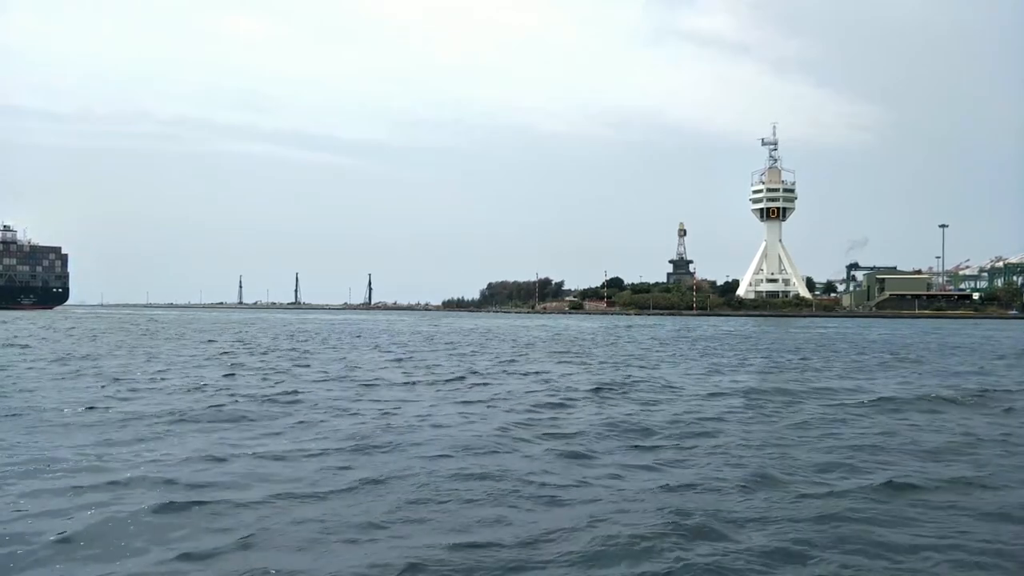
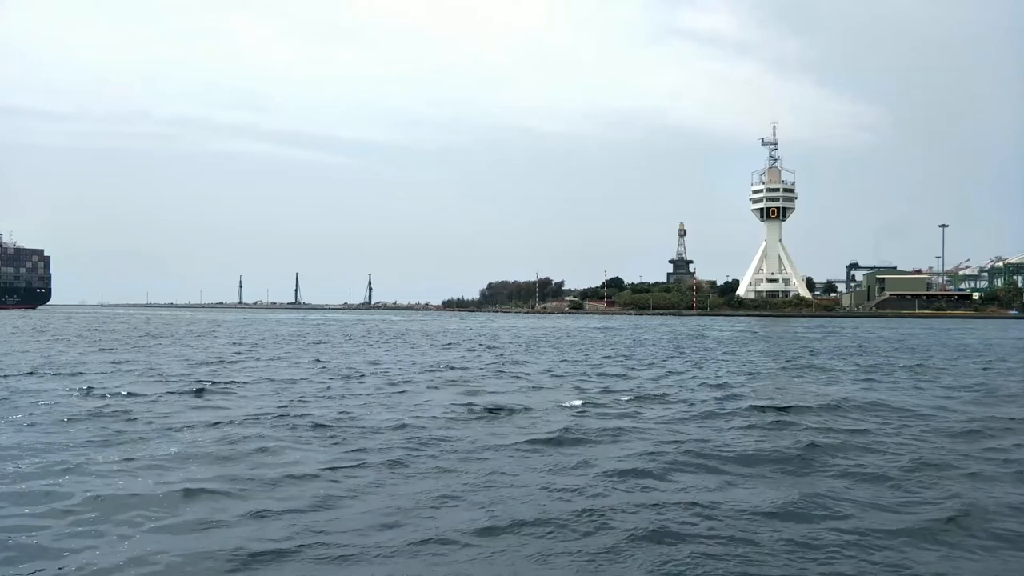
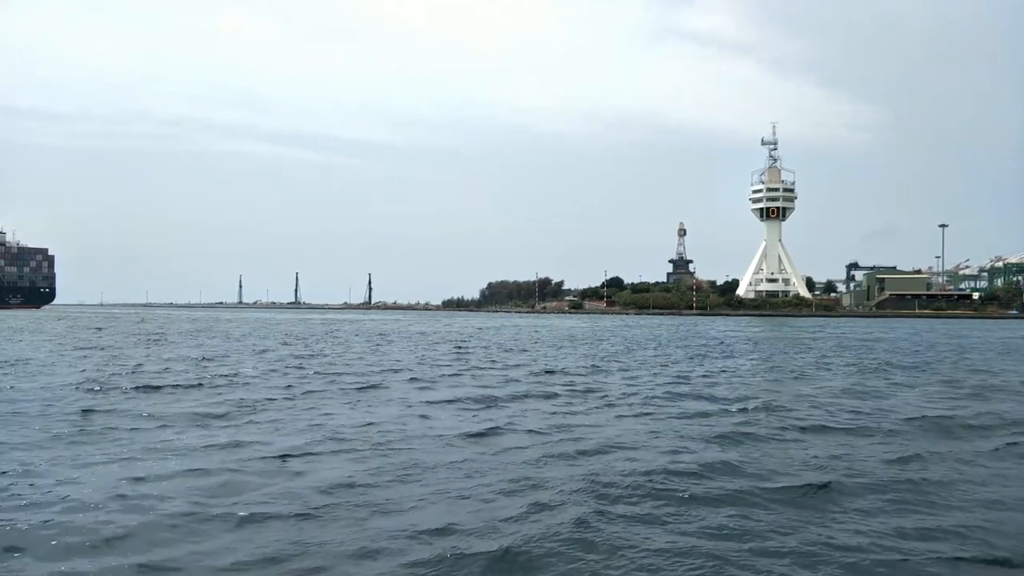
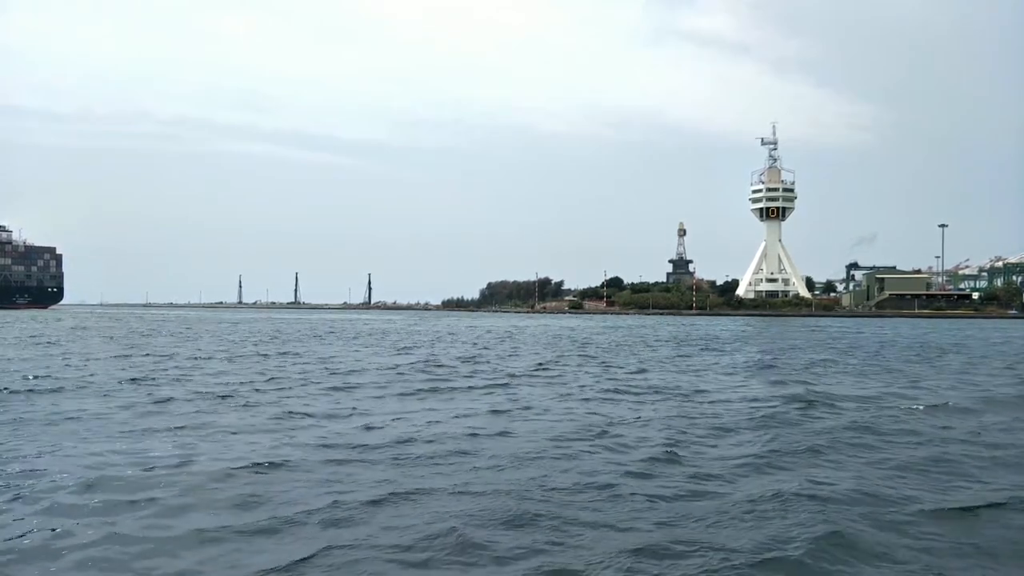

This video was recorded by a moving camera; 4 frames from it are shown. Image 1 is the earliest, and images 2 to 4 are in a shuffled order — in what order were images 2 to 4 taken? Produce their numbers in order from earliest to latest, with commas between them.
4, 3, 2
